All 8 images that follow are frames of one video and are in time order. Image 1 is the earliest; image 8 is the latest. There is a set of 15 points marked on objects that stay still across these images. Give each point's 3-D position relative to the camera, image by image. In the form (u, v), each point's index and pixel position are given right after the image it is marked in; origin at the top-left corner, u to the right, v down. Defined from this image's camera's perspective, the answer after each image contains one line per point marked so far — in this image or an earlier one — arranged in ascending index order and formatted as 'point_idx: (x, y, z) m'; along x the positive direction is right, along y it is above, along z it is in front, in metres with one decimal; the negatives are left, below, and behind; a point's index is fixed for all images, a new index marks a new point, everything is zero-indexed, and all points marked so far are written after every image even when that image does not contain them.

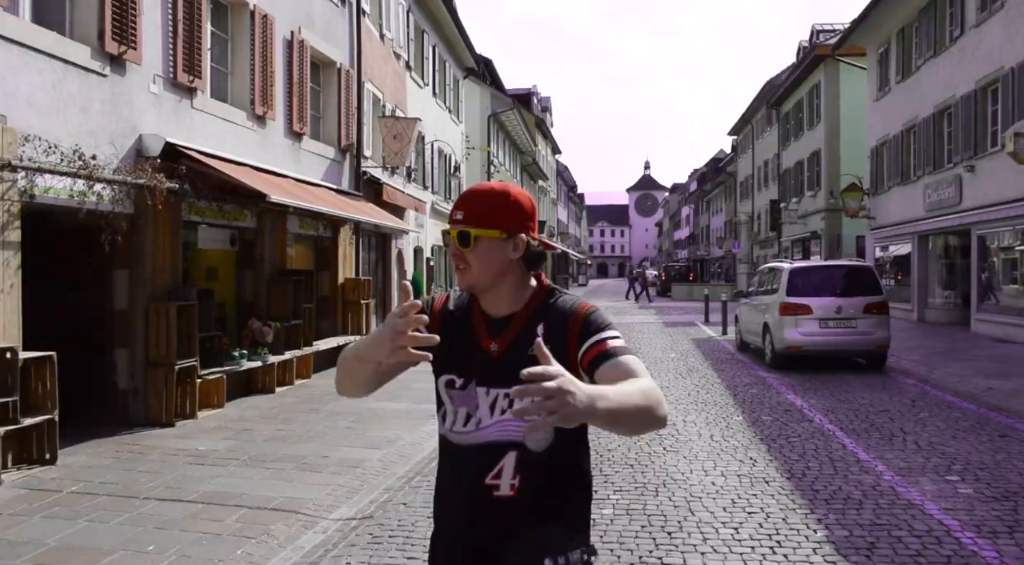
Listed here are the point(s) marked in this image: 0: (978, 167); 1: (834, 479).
0: (+10.3, +2.6, +18.0) m
1: (+2.4, -1.4, +5.9) m
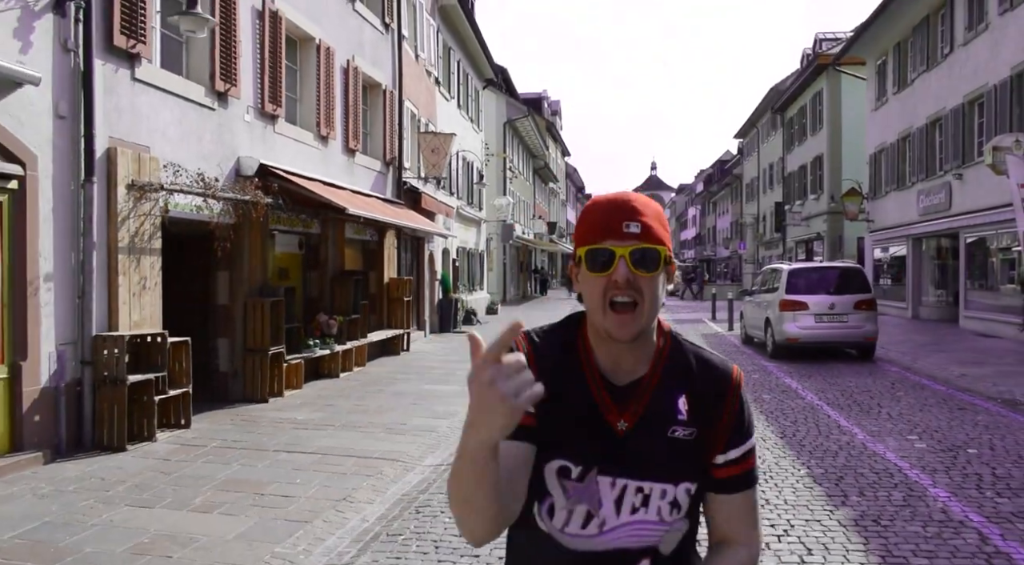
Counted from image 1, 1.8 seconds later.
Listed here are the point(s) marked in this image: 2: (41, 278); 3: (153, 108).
0: (+10.9, +2.6, +19.5) m
1: (+2.8, -1.4, +7.5) m
2: (-4.0, 0.0, +6.9) m
3: (-3.6, +1.8, +8.3) m
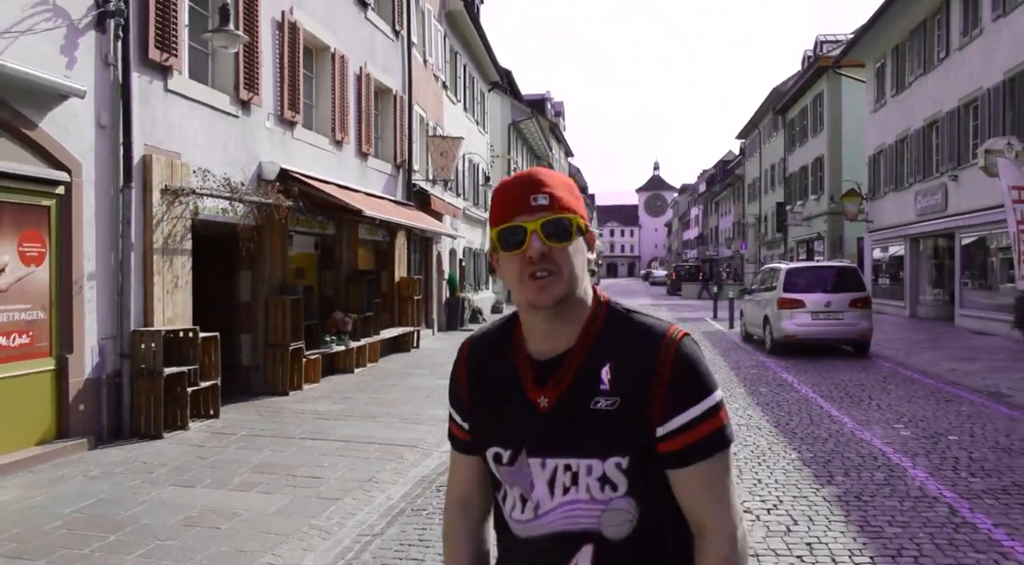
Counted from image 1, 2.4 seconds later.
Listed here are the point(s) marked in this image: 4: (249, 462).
0: (+11.0, +2.6, +20.0) m
1: (+2.9, -1.4, +8.0) m
2: (-3.9, +0.1, +7.4) m
3: (-3.5, +1.8, +8.8) m
4: (-2.2, -1.5, +6.9) m
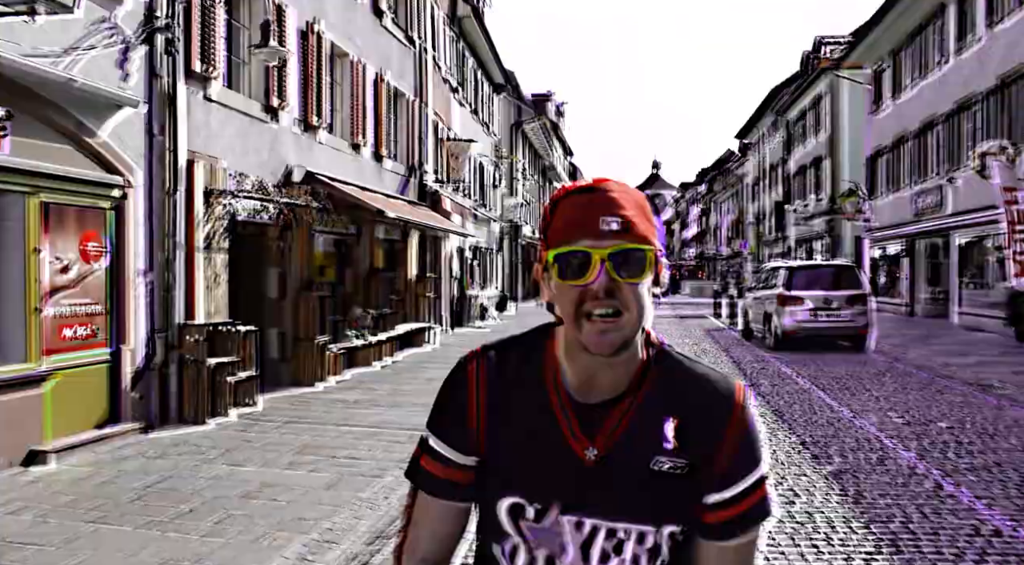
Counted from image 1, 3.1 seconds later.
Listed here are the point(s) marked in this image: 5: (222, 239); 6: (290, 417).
0: (+11.2, +2.6, +20.6) m
1: (+3.1, -1.4, +8.5) m
2: (-3.7, +0.1, +7.9) m
3: (-3.3, +1.8, +9.3) m
4: (-2.0, -1.5, +7.5) m
5: (-3.3, +0.5, +9.2) m
6: (-2.4, -1.5, +8.8) m
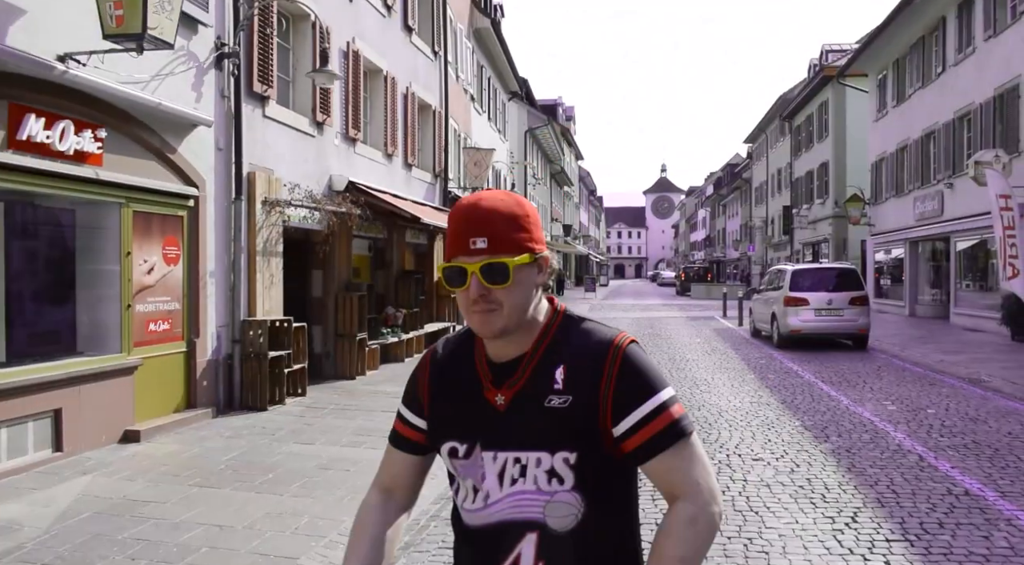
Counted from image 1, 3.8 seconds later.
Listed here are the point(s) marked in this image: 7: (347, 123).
0: (+11.6, +2.6, +21.4) m
1: (+3.5, -1.4, +9.4) m
2: (-3.3, +0.1, +8.9) m
3: (-3.0, +1.8, +10.3) m
4: (-1.7, -1.5, +8.4) m
5: (-2.9, +0.5, +10.1) m
6: (-2.1, -1.5, +9.7) m
7: (-2.6, +2.5, +12.5) m
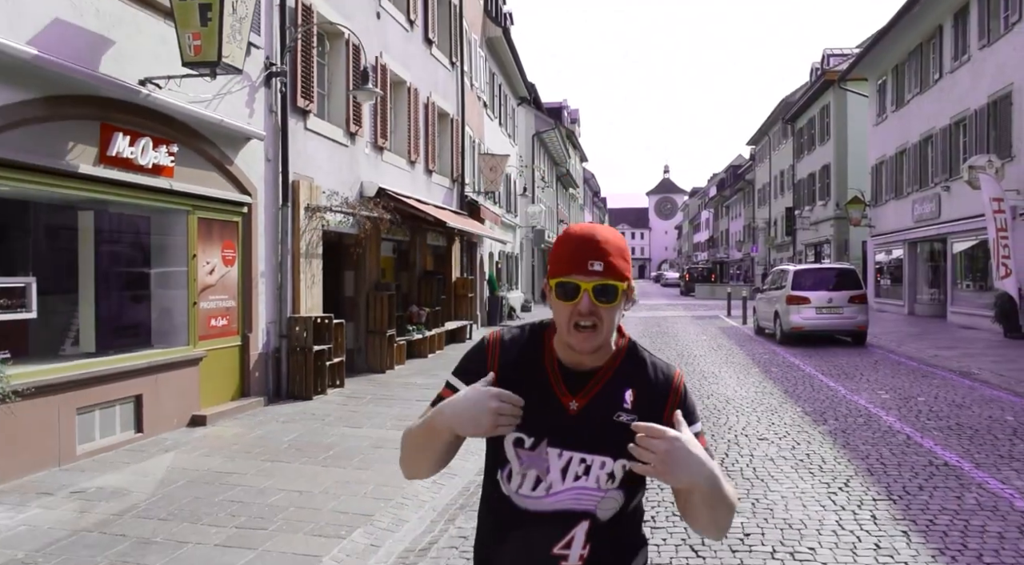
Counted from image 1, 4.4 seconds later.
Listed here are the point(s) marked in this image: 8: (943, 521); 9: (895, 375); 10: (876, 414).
0: (+12.0, +2.6, +22.2) m
1: (+3.8, -1.4, +10.2) m
2: (-3.0, +0.1, +9.7) m
3: (-2.7, +1.8, +11.1) m
4: (-1.4, -1.5, +9.2) m
5: (-2.6, +0.5, +11.0) m
6: (-1.8, -1.5, +10.6) m
7: (-2.3, +2.5, +13.4) m
8: (+2.7, -1.5, +5.0) m
9: (+5.5, -1.3, +11.7) m
10: (+3.8, -1.4, +8.6) m
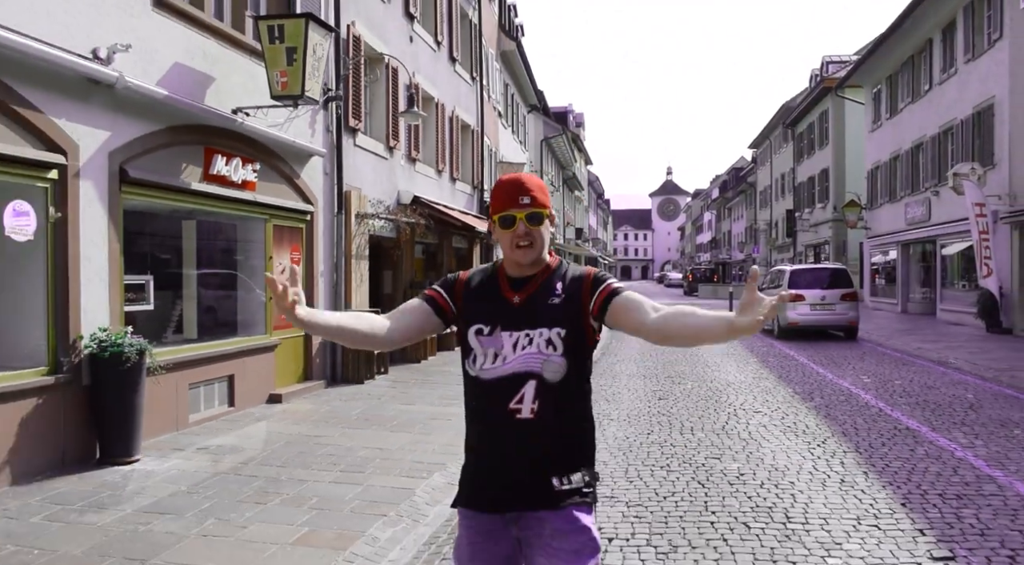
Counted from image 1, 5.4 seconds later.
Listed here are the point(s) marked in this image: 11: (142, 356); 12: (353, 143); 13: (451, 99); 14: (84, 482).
0: (+12.4, +2.6, +23.5) m
1: (+4.2, -1.3, +11.6) m
2: (-2.6, +0.1, +11.1) m
3: (-2.3, +1.8, +12.5) m
4: (-1.0, -1.5, +10.6) m
5: (-2.2, +0.5, +12.4) m
6: (-1.4, -1.4, +12.0) m
7: (-1.9, +2.5, +14.8) m
8: (+3.1, -1.4, +6.4) m
9: (+5.9, -1.3, +13.1) m
10: (+4.2, -1.4, +10.0) m
11: (-3.1, -0.6, +6.8) m
12: (-2.4, +2.1, +12.1) m
13: (-1.3, +4.0, +17.8) m
14: (-3.2, -1.5, +6.2) m
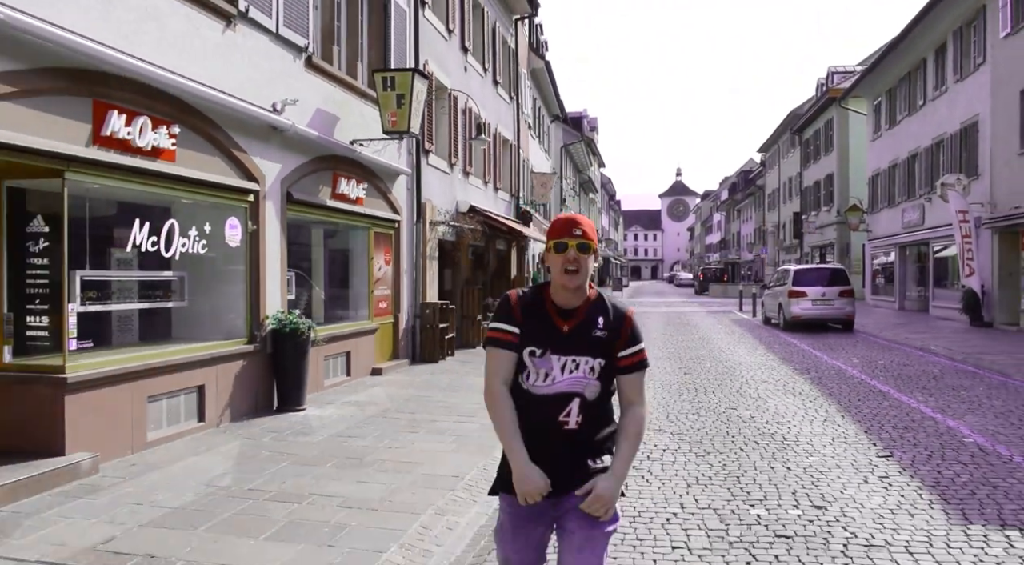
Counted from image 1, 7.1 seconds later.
0: (+13.3, +2.6, +25.8) m
1: (+5.0, -1.3, +13.9) m
2: (-1.8, +0.2, +13.5) m
3: (-1.5, +1.9, +14.9) m
4: (-0.2, -1.4, +13.0) m
5: (-1.4, +0.6, +14.8) m
6: (-0.5, -1.4, +14.3) m
7: (-1.0, +2.5, +17.2) m
8: (+3.8, -1.4, +8.8) m
9: (+6.7, -1.3, +15.4) m
10: (+5.0, -1.3, +12.3) m
11: (-2.3, -0.6, +9.2) m
12: (-1.5, +2.1, +14.5) m
13: (-0.4, +4.1, +20.1) m
14: (-2.5, -1.4, +8.6) m
